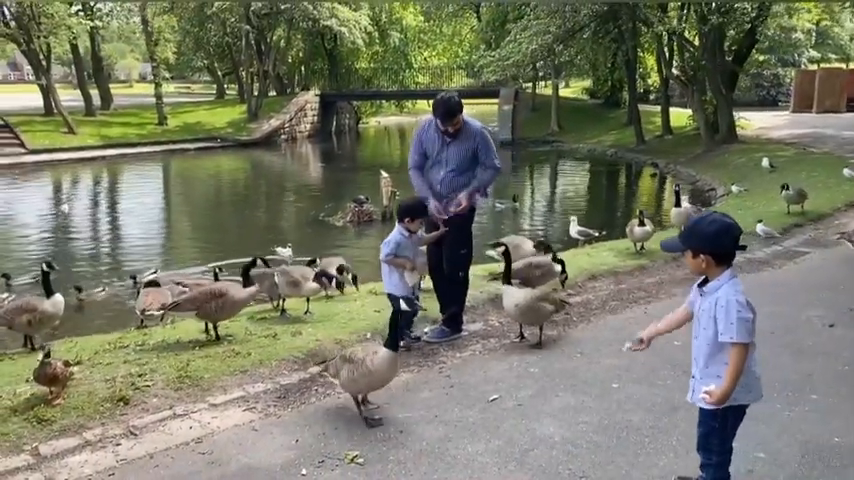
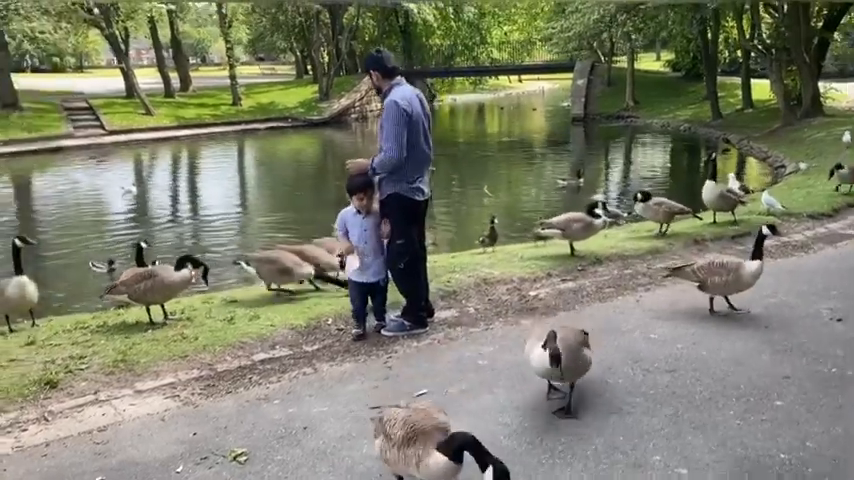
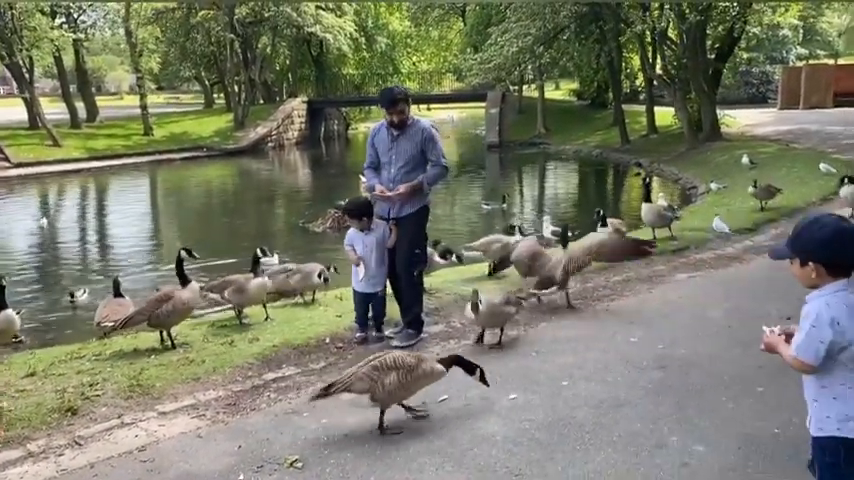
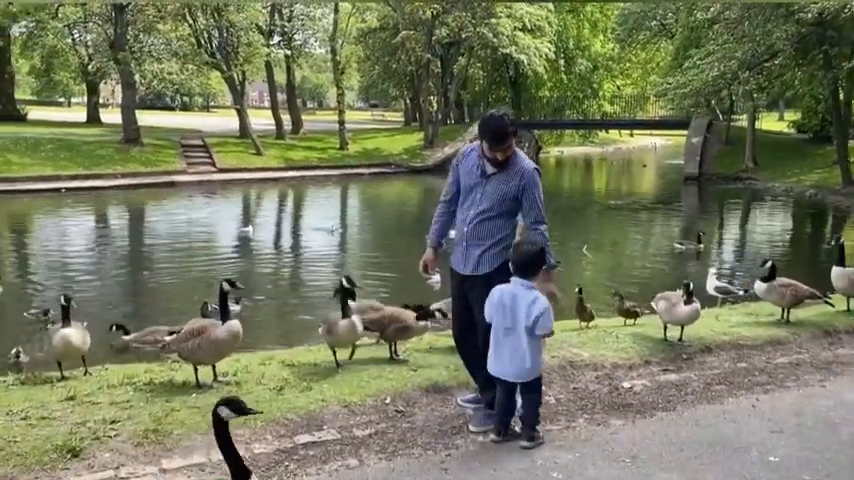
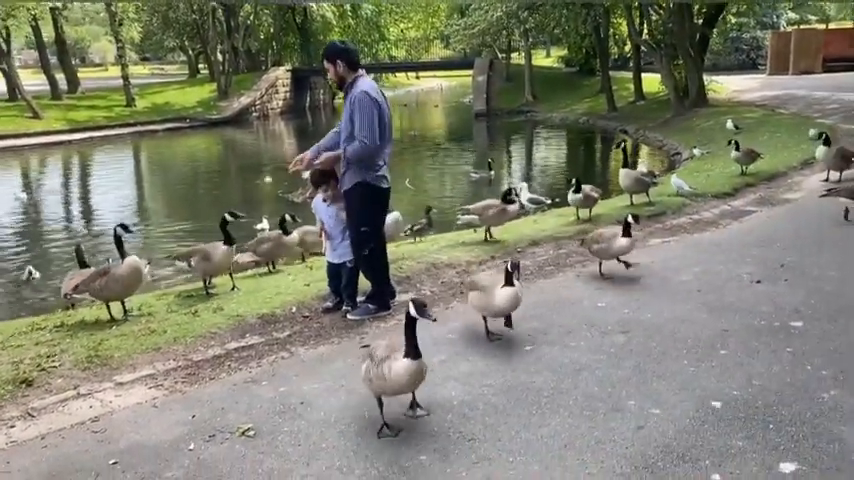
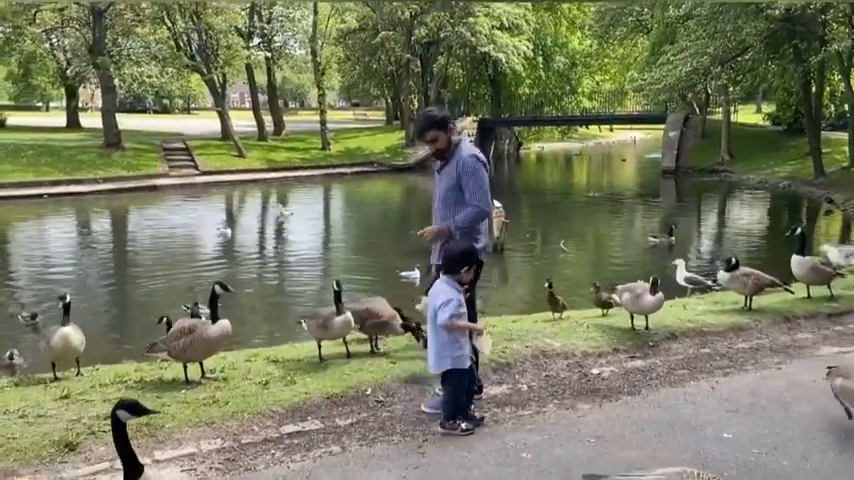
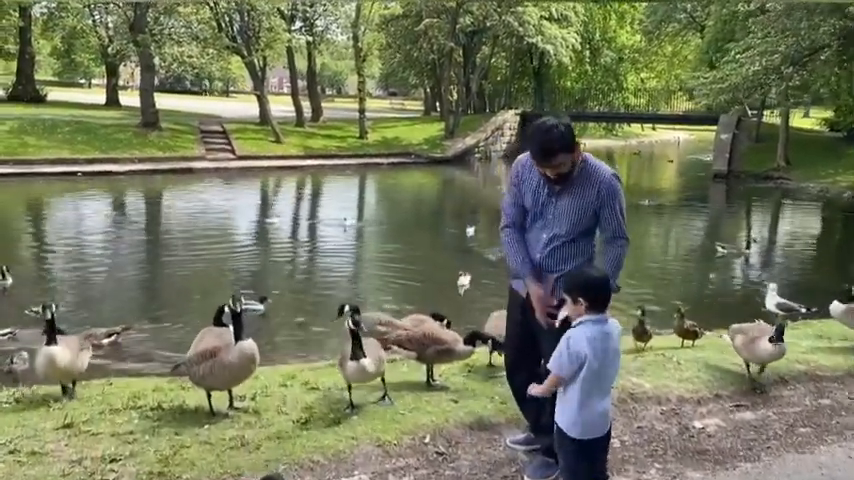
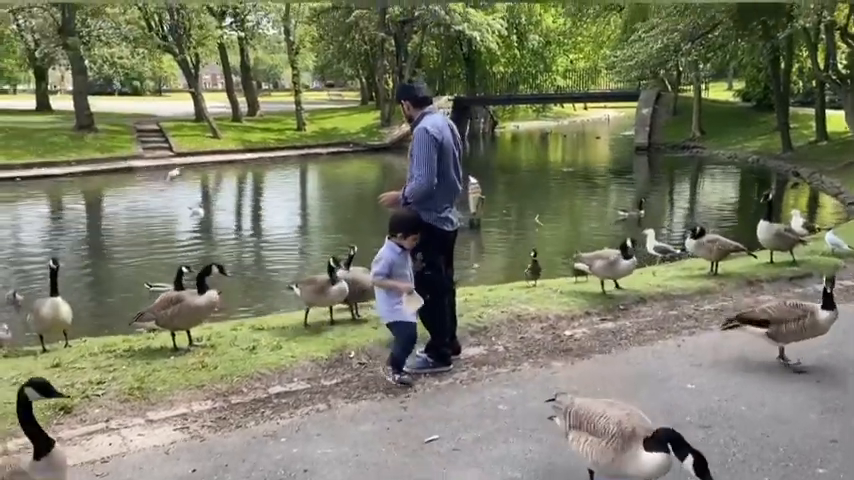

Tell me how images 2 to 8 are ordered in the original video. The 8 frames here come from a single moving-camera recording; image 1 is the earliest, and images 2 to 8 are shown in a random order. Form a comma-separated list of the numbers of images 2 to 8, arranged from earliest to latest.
3, 5, 2, 8, 6, 4, 7
